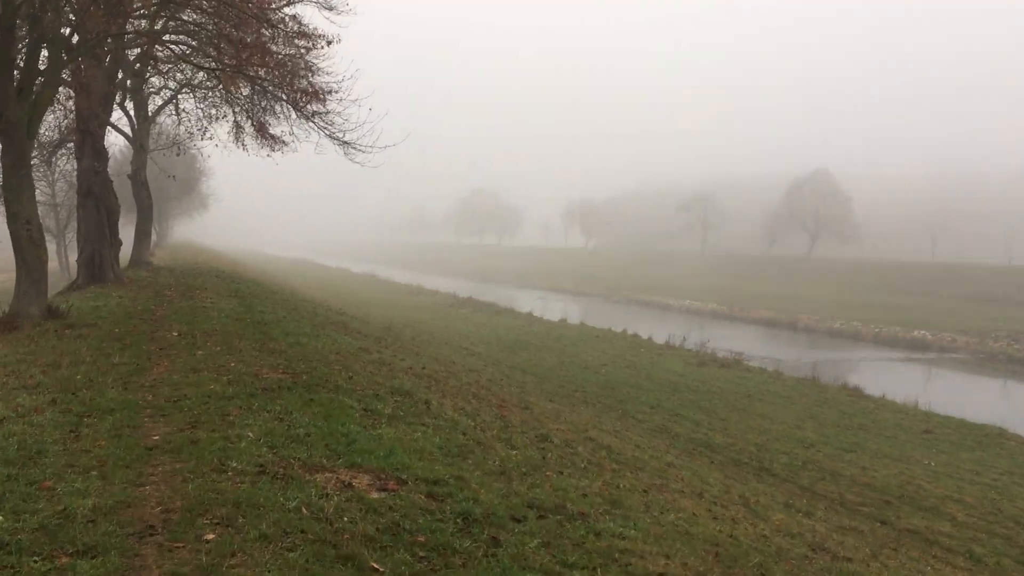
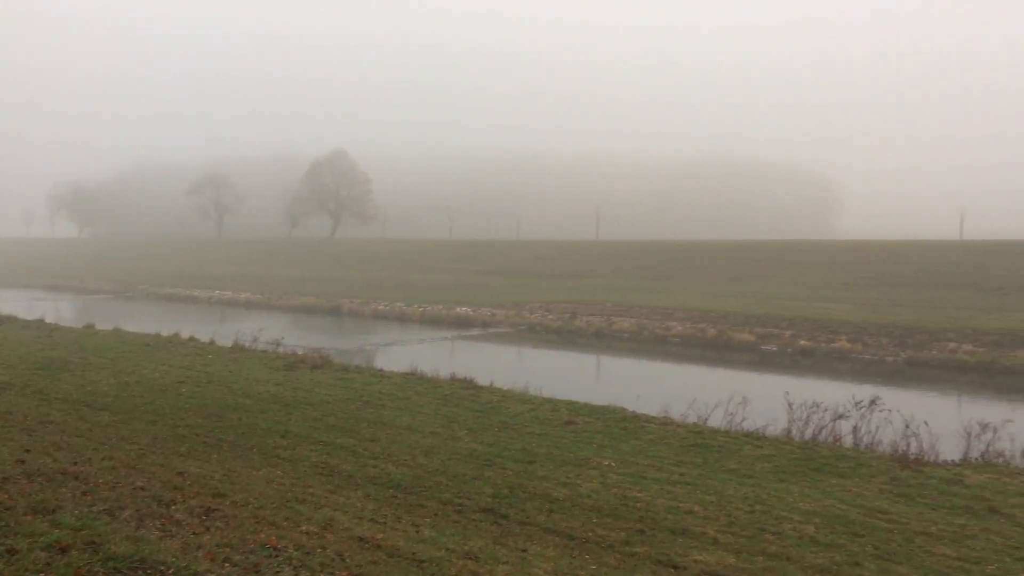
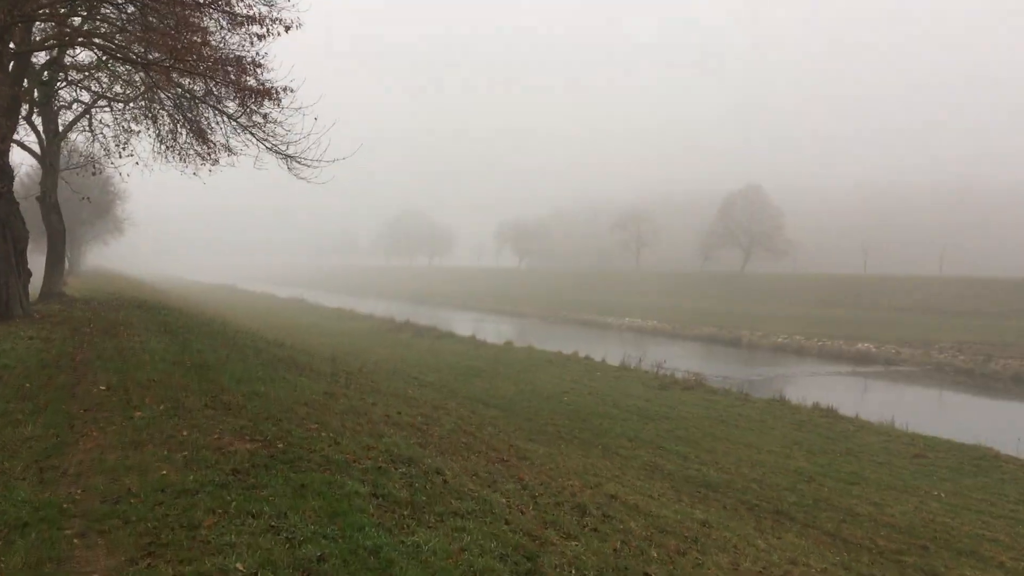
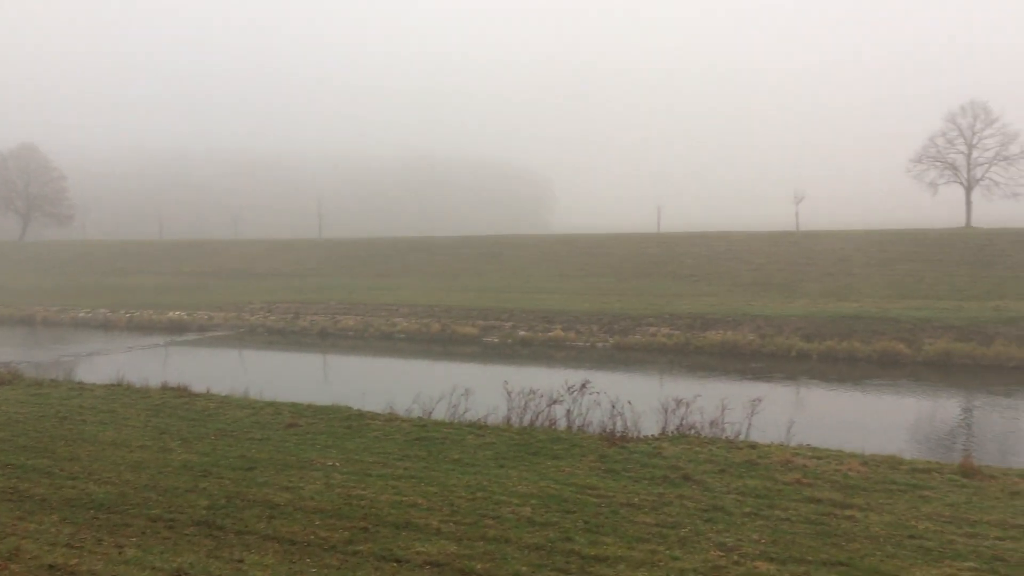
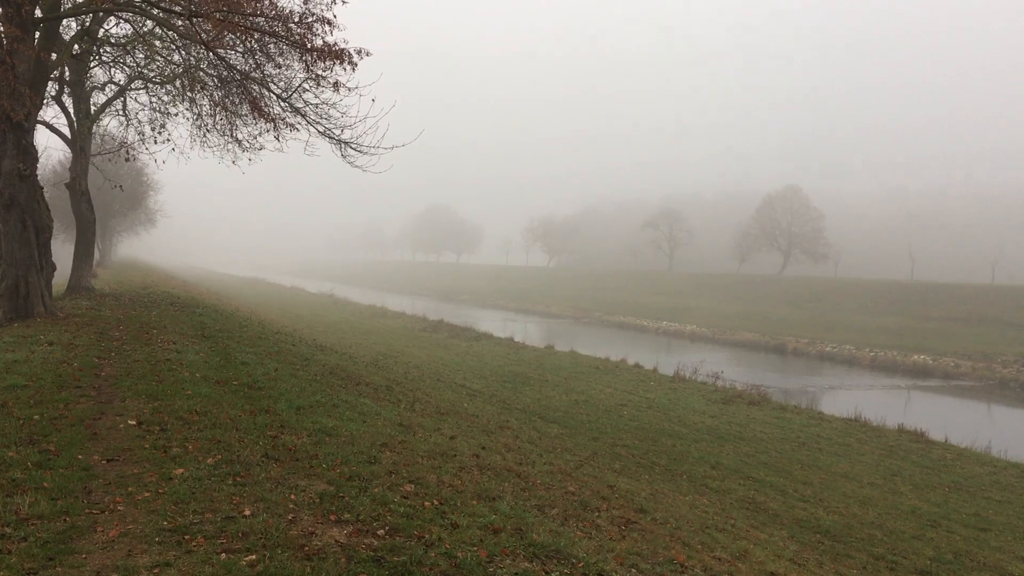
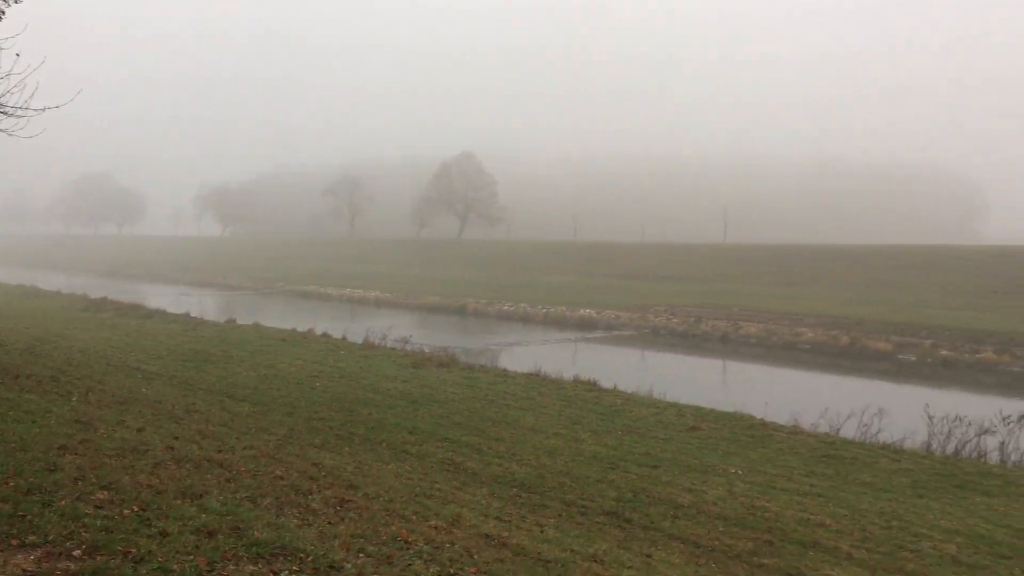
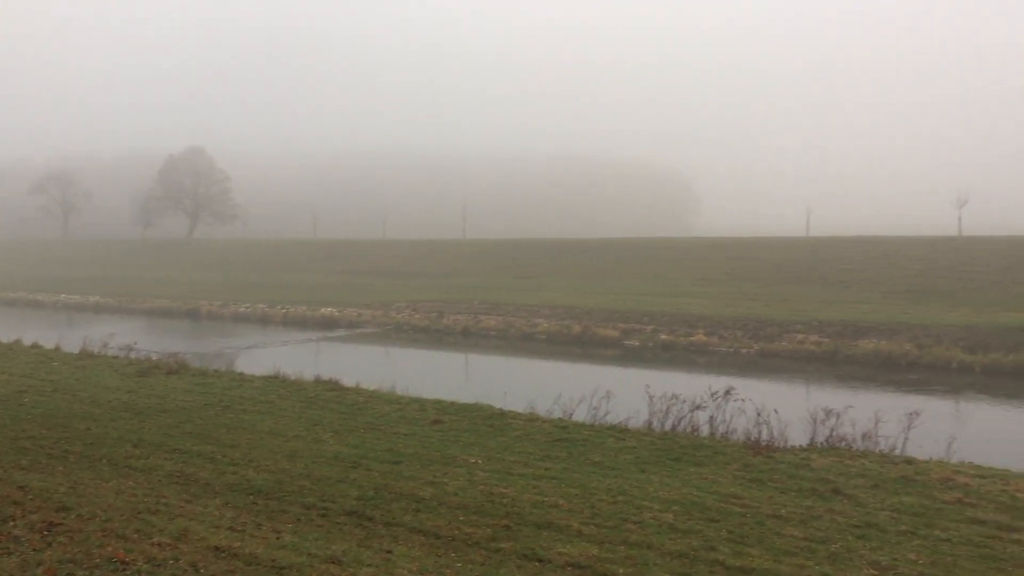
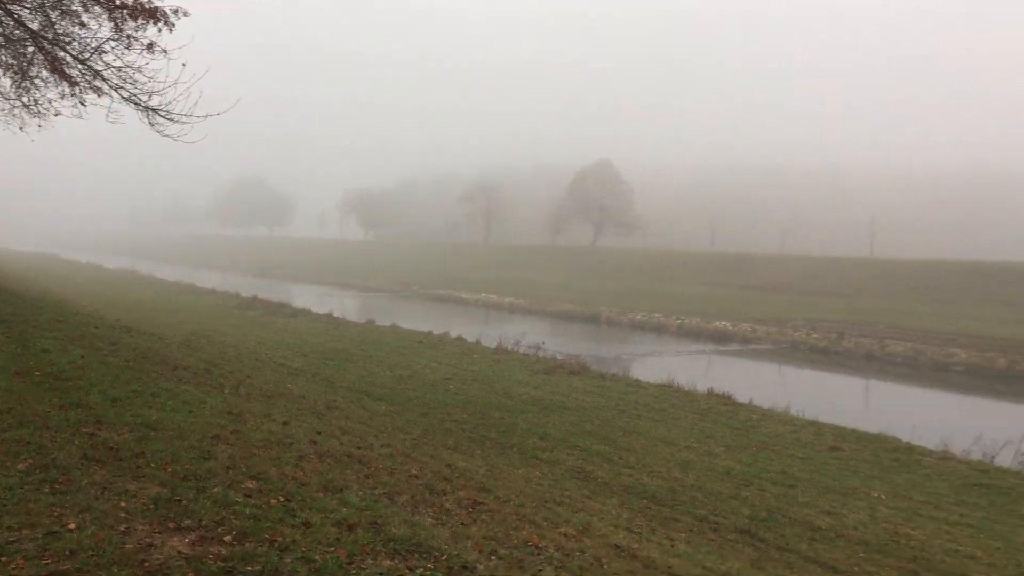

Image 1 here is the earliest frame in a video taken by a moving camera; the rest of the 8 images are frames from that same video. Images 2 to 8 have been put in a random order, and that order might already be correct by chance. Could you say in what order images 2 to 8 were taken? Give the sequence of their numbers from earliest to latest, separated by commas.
3, 5, 8, 6, 2, 7, 4
